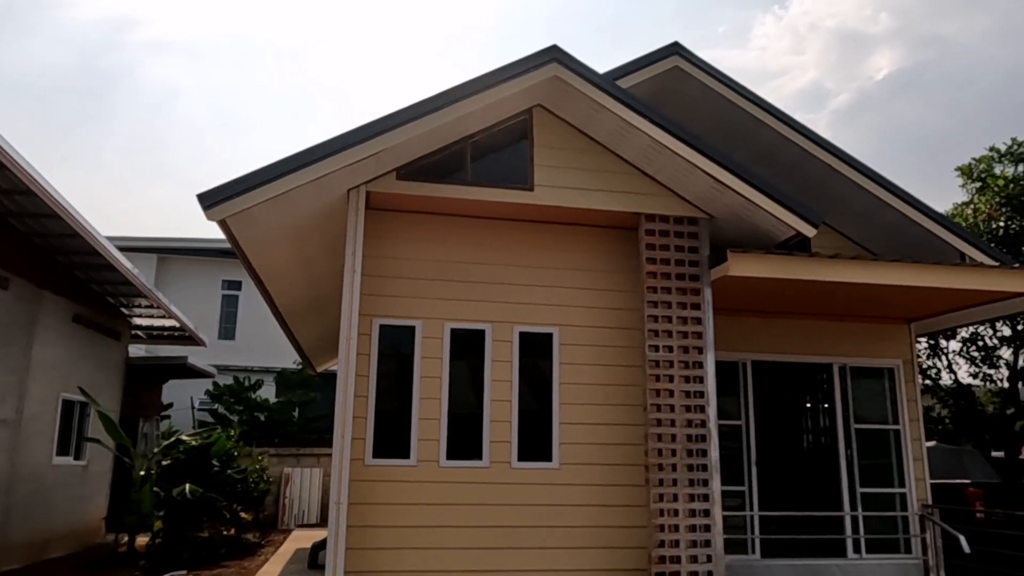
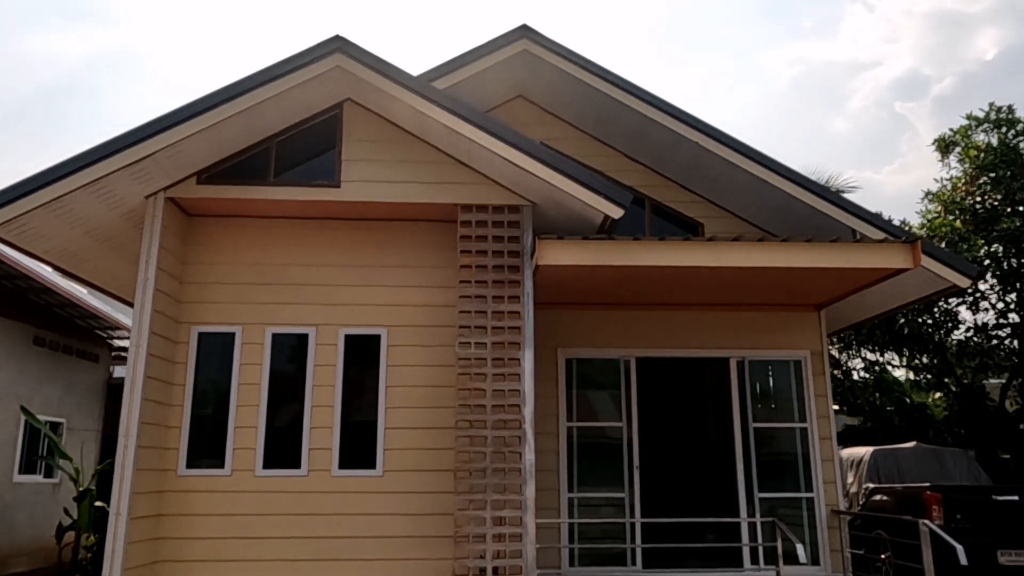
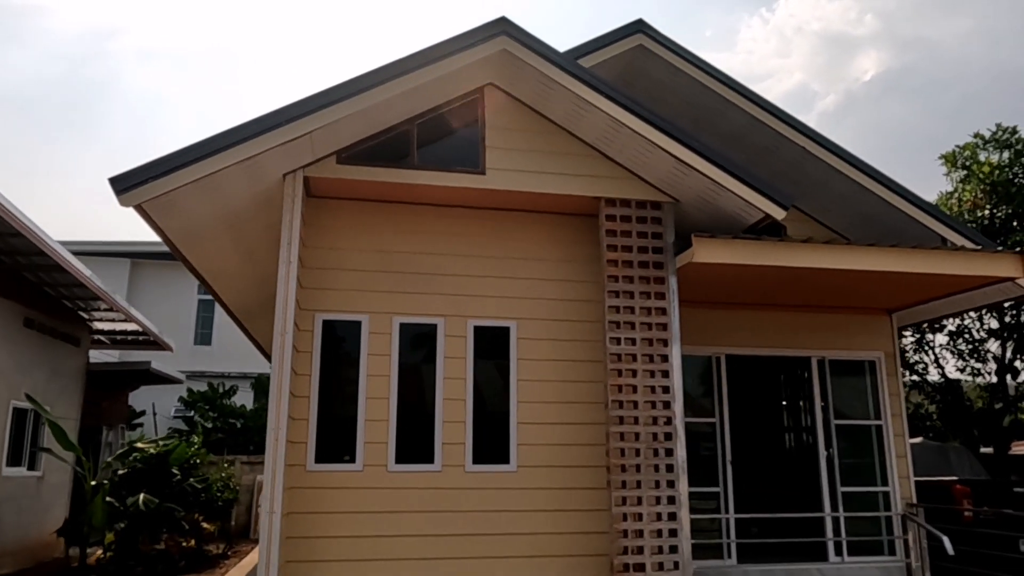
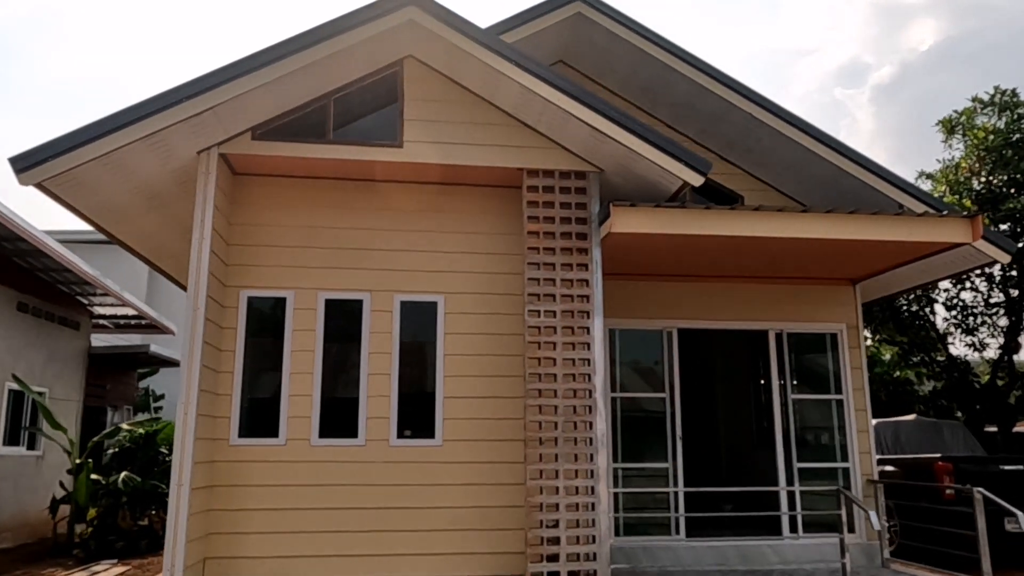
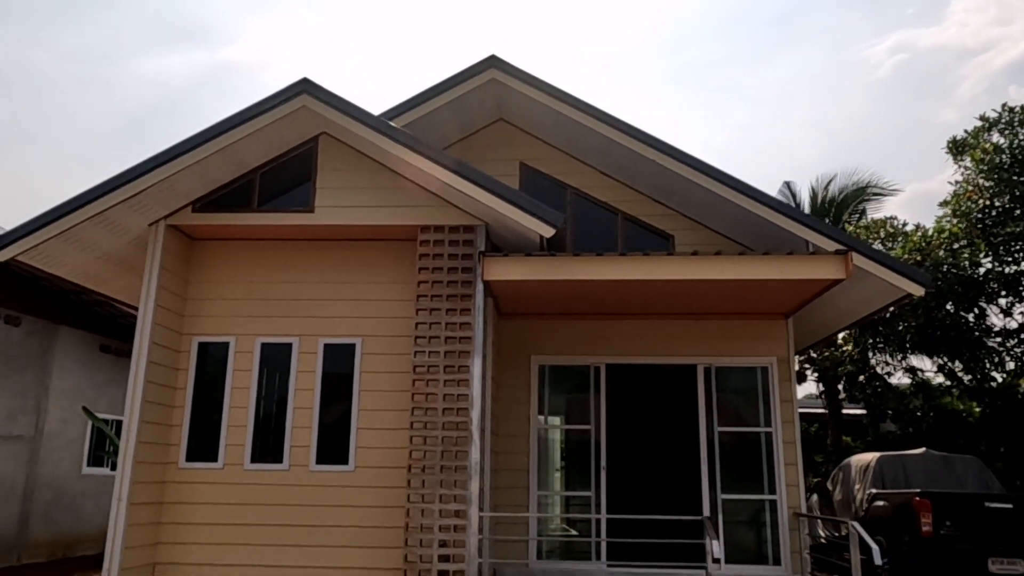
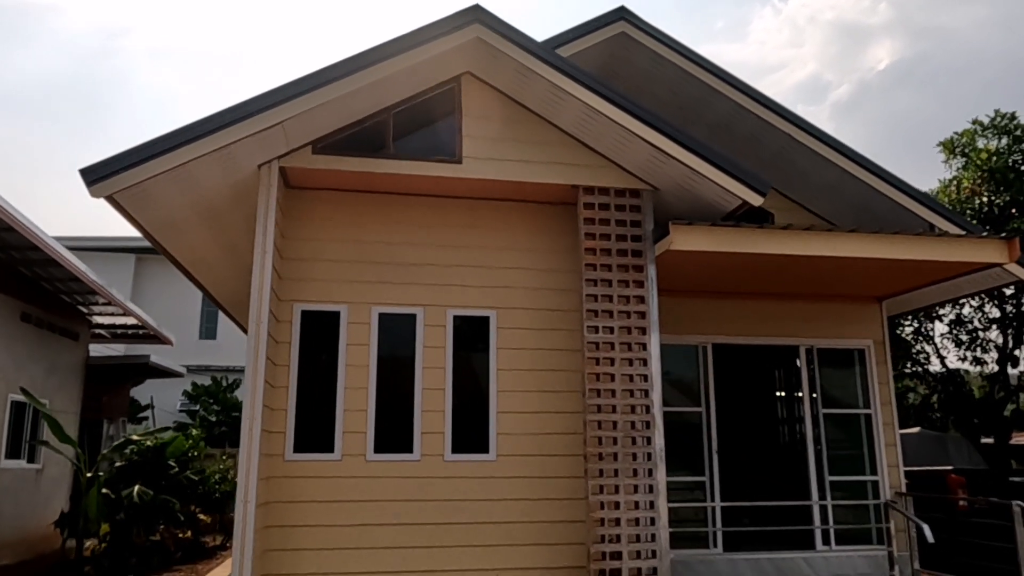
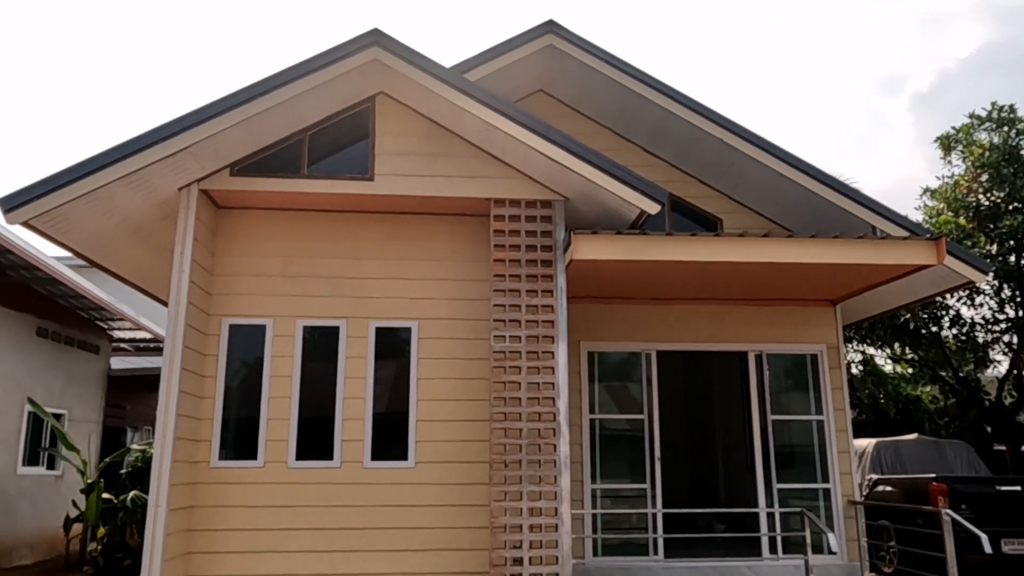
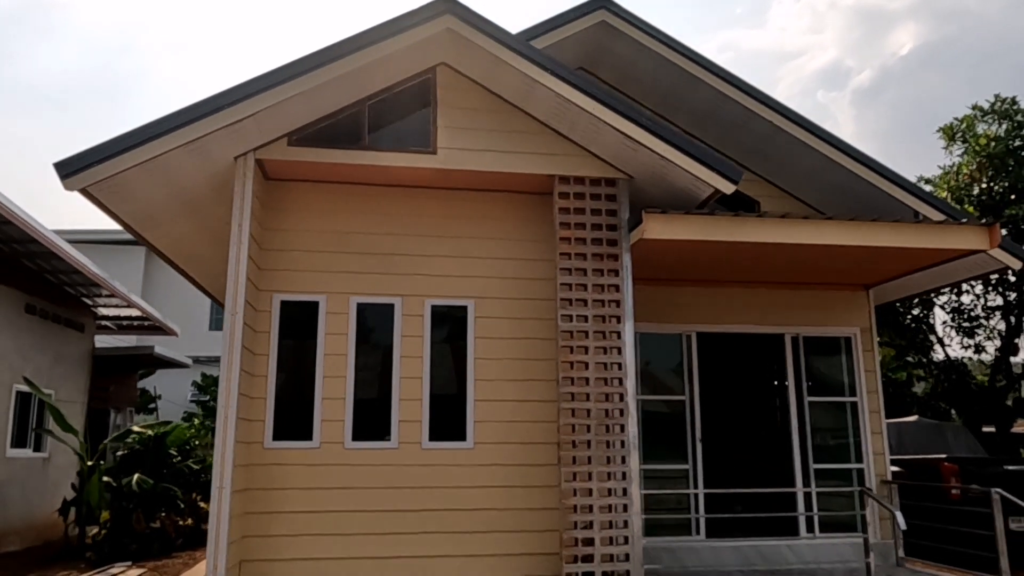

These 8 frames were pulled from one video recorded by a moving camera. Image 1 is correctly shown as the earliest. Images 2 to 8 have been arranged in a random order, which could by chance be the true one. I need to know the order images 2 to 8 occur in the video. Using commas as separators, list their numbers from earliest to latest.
3, 6, 8, 4, 7, 2, 5
